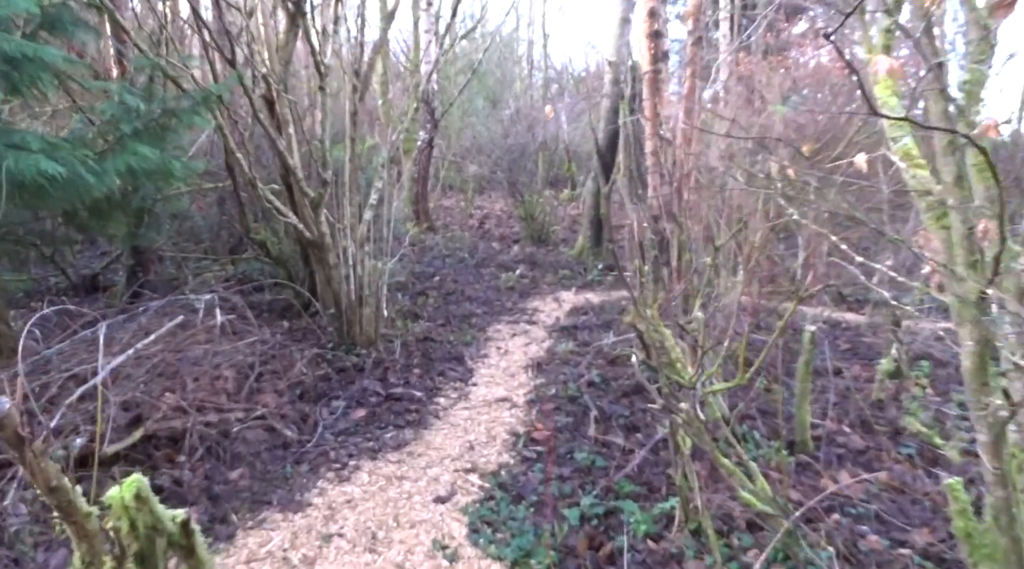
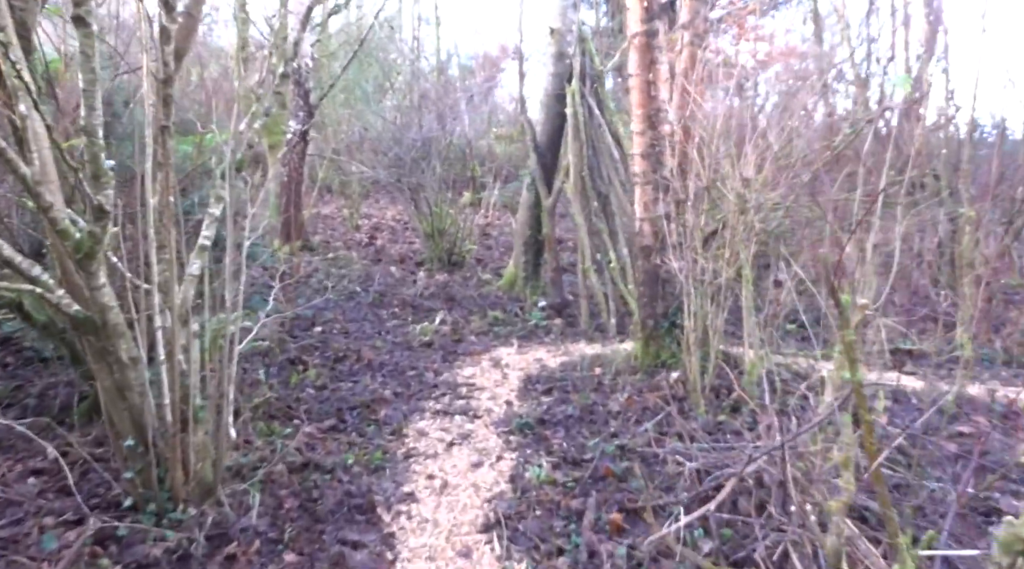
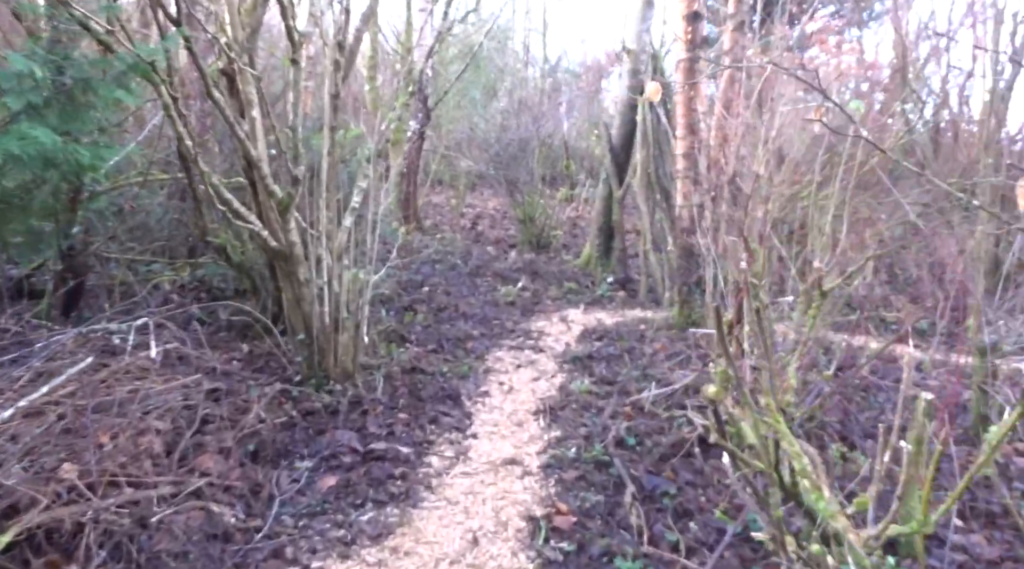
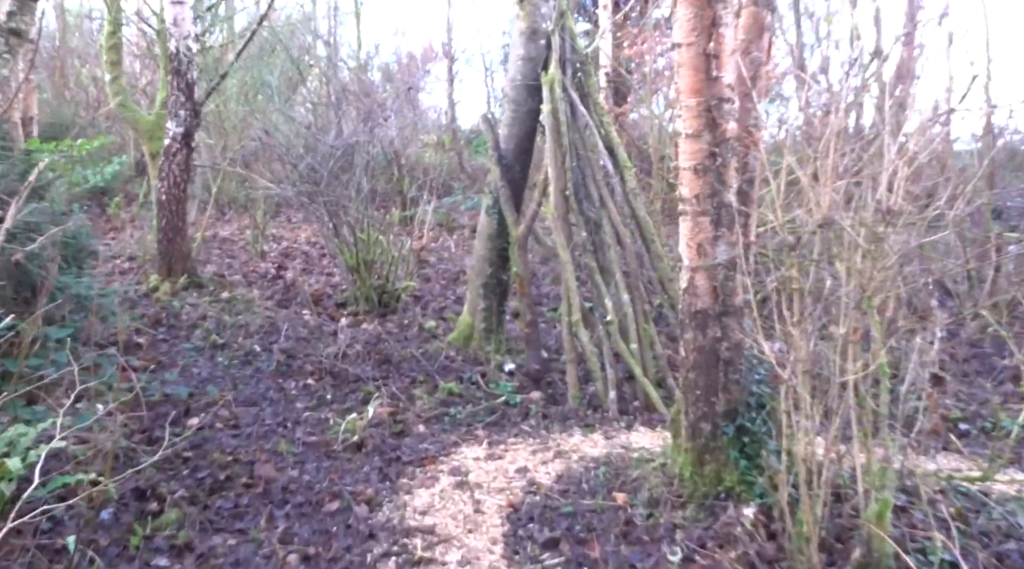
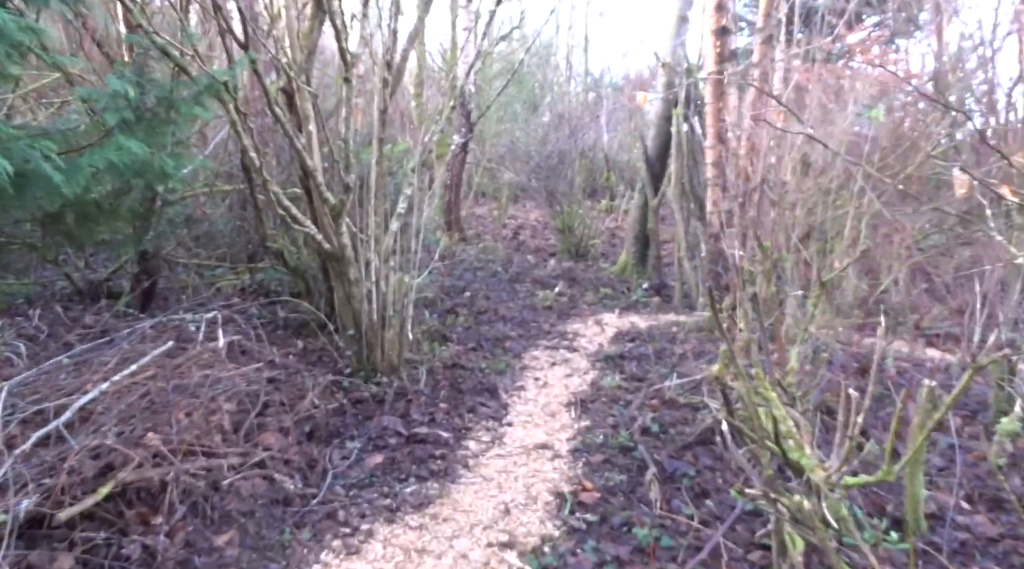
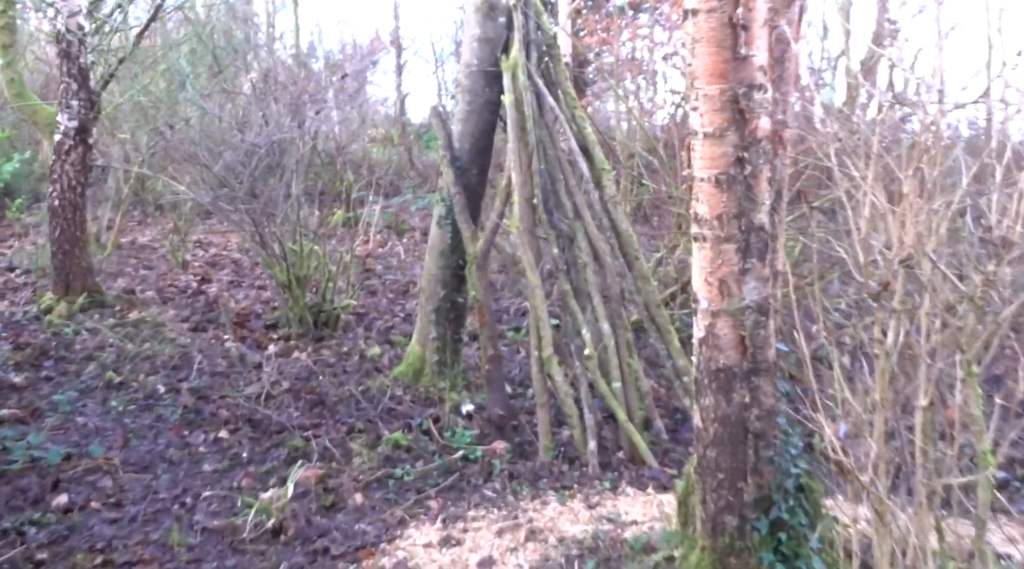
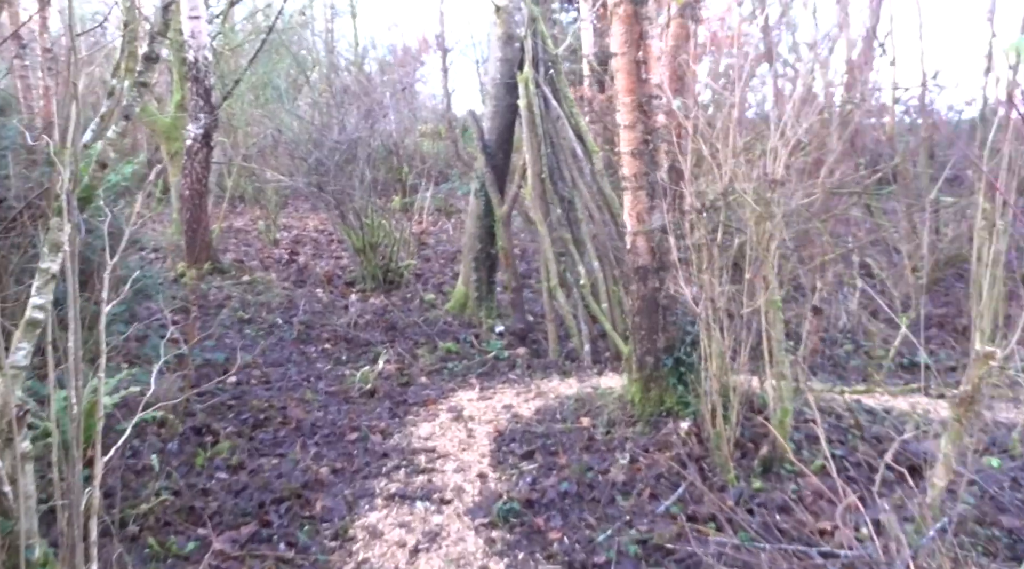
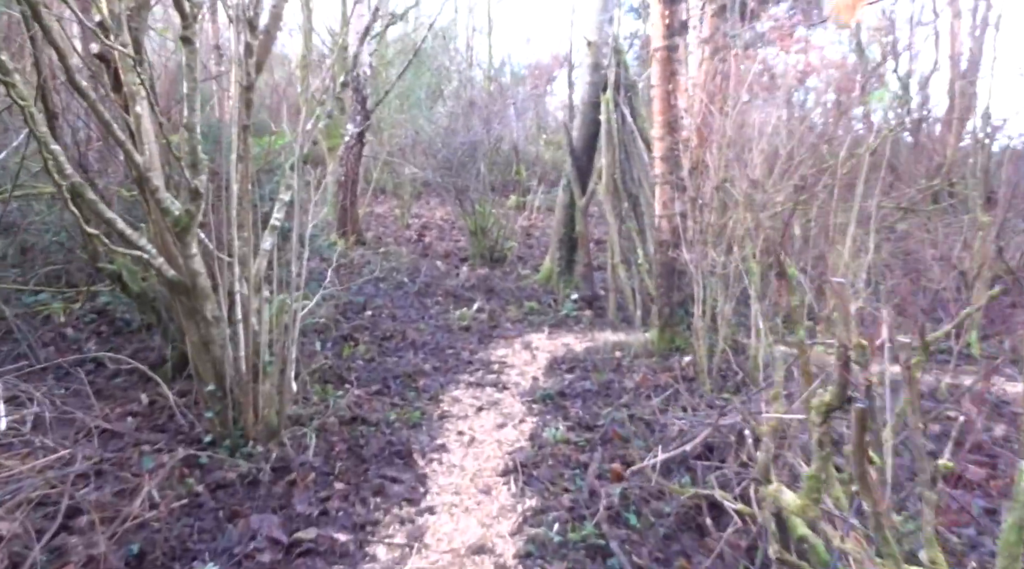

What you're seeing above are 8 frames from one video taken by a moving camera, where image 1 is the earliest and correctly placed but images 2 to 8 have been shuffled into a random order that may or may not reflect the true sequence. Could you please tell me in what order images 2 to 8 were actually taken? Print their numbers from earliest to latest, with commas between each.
5, 3, 8, 2, 7, 4, 6
